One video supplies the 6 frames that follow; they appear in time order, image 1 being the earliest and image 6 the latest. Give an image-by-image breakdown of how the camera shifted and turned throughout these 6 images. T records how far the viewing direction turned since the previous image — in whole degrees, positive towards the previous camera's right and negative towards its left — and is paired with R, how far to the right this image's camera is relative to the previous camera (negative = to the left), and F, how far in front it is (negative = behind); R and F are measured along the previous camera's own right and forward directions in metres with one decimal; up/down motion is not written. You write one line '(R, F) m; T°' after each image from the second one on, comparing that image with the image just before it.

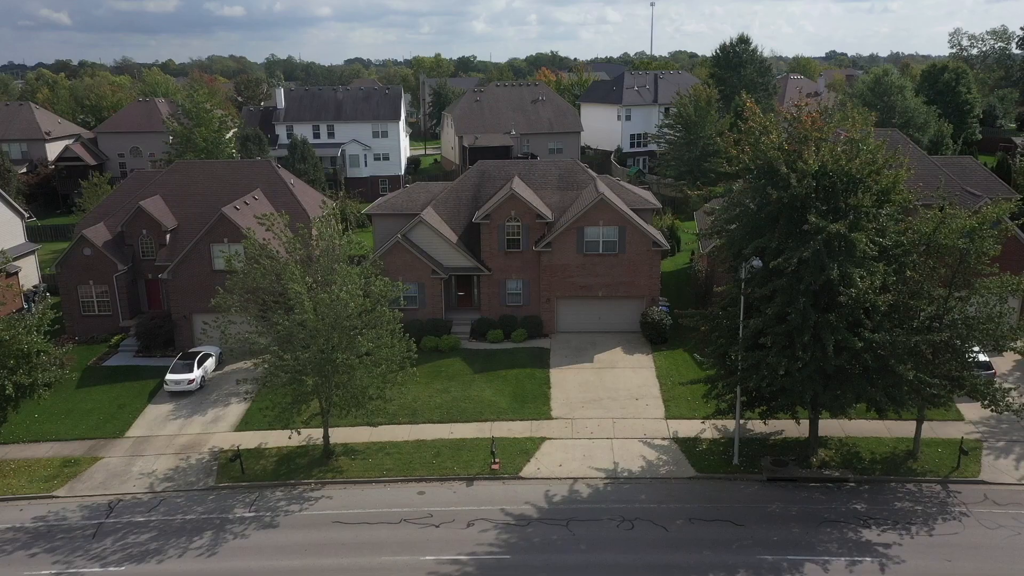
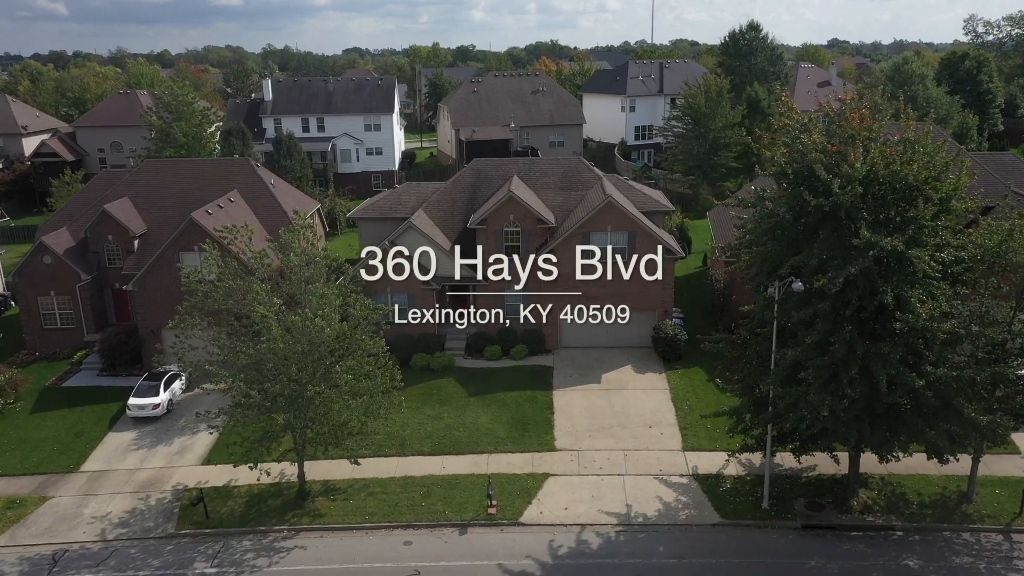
(+0.1, +3.1) m; 0°
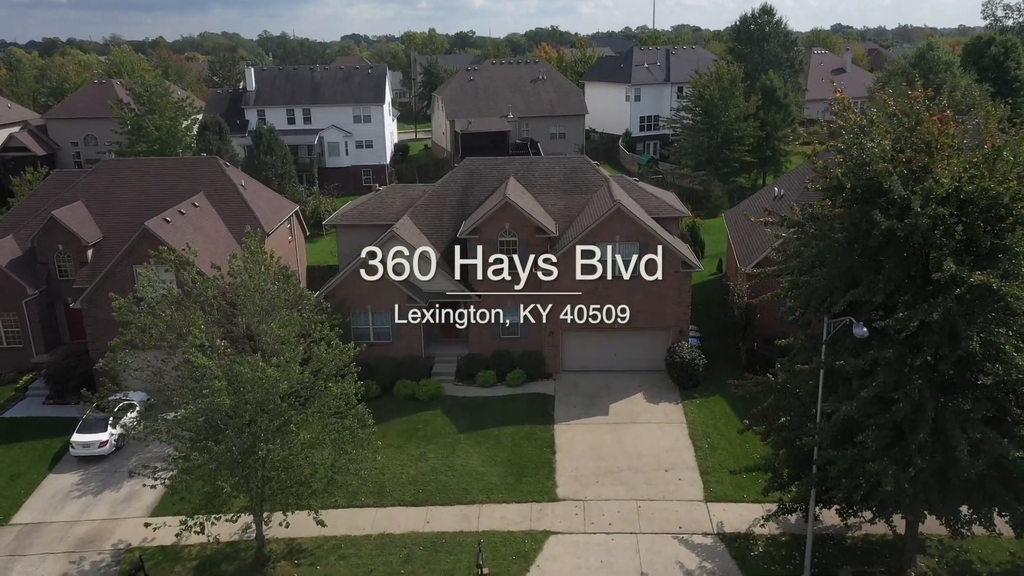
(+0.2, +3.6) m; 0°
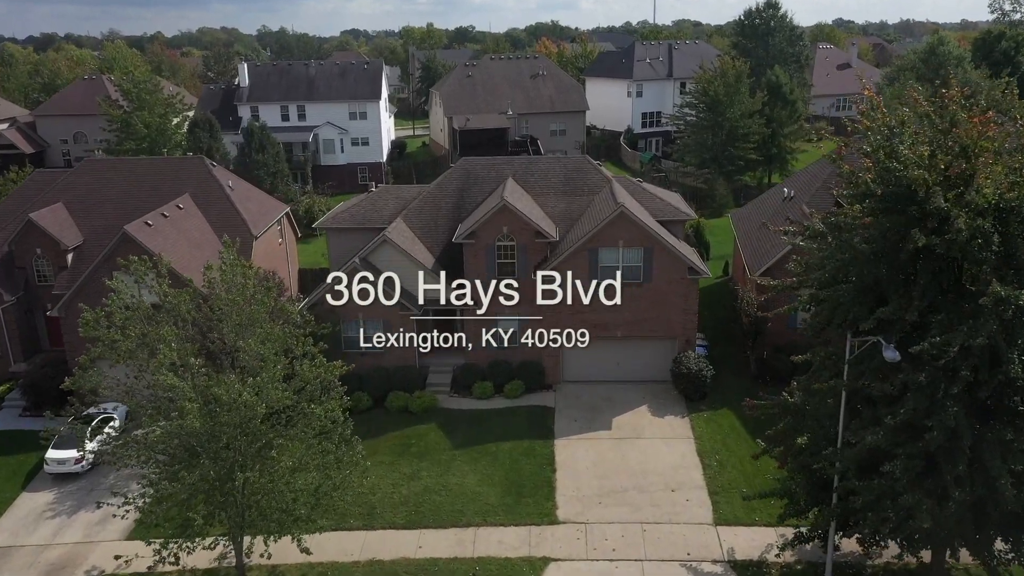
(+0.1, +1.3) m; 0°
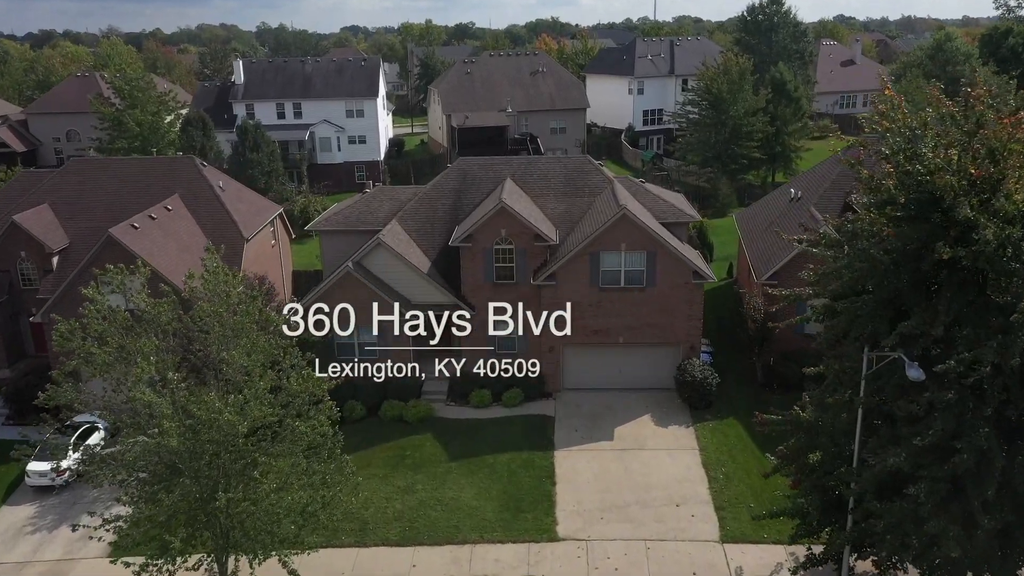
(+0.1, +0.9) m; 0°
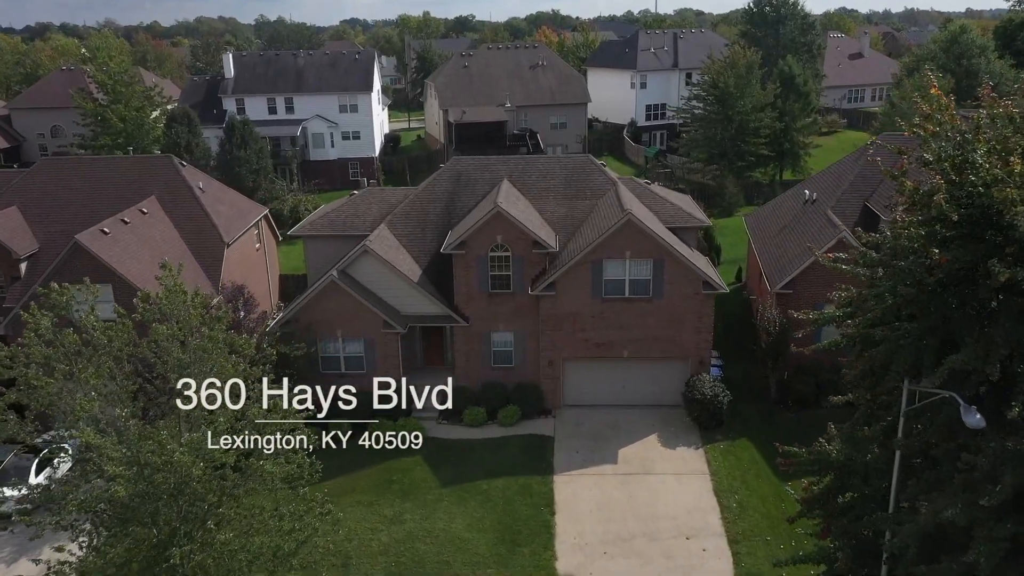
(+0.1, +1.8) m; 0°
